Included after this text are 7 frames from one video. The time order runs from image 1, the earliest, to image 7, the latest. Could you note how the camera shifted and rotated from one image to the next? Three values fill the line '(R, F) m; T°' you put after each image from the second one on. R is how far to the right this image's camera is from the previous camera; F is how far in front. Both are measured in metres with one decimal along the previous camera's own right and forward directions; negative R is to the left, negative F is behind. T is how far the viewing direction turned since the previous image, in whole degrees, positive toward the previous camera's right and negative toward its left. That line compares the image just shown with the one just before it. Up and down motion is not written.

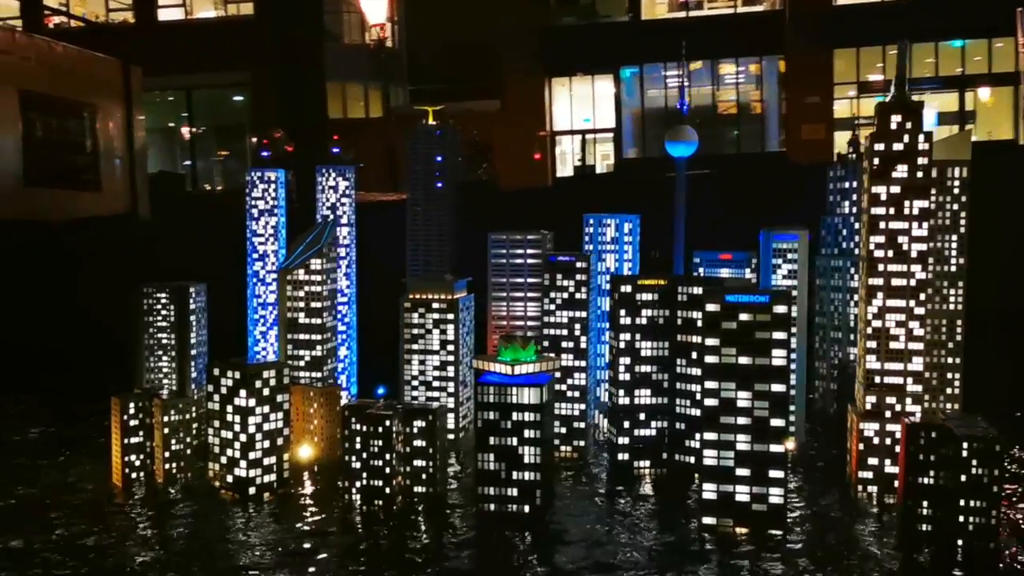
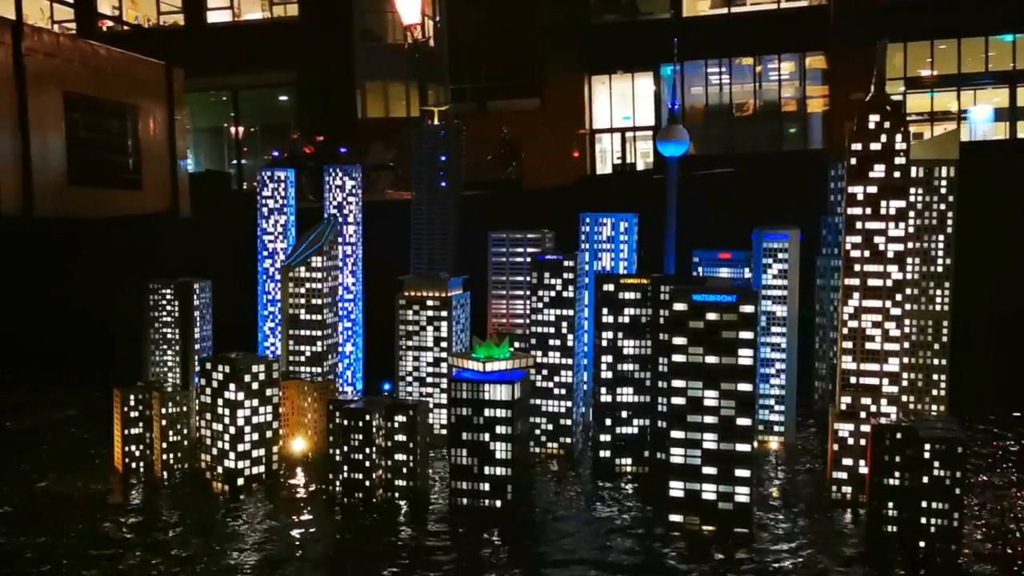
(+0.1, -0.1) m; 0°
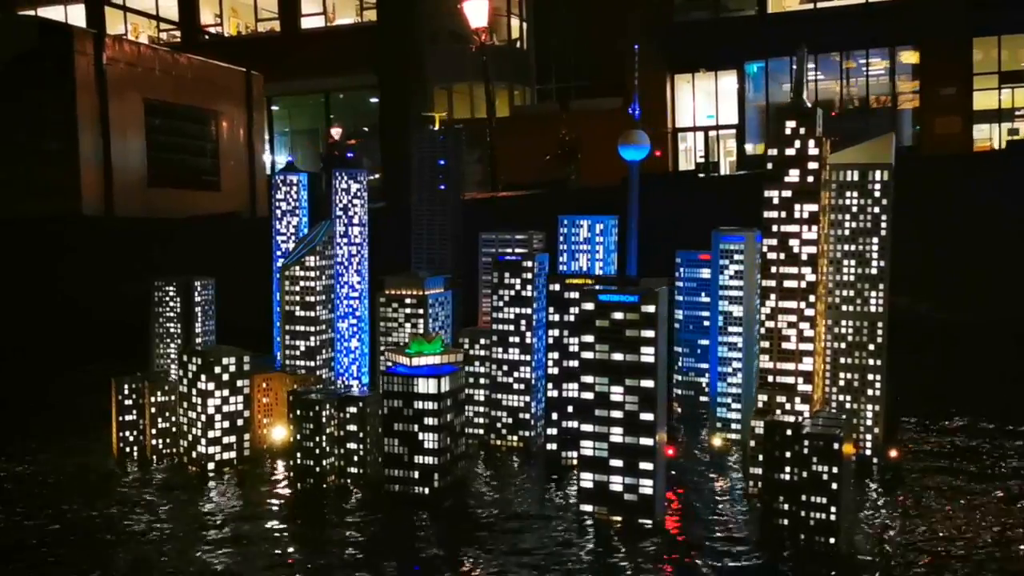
(+1.0, -0.3) m; -6°
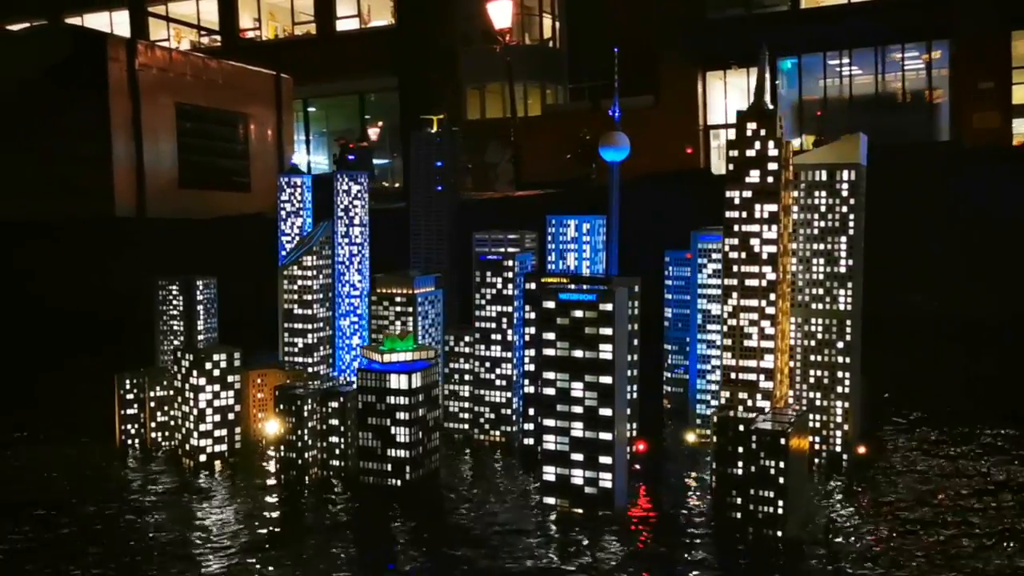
(+0.4, -0.2) m; -2°
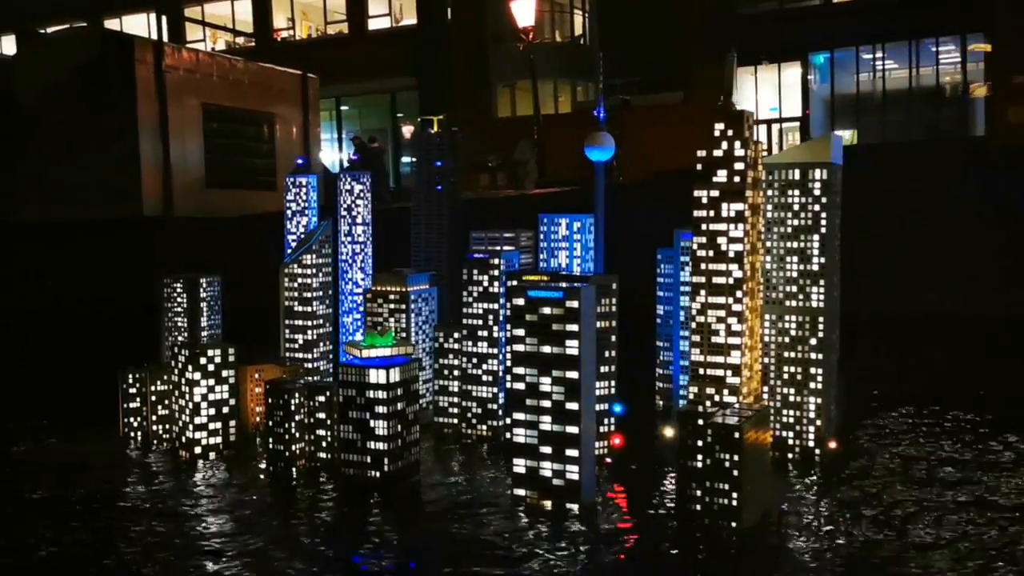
(+0.4, -0.1) m; -2°
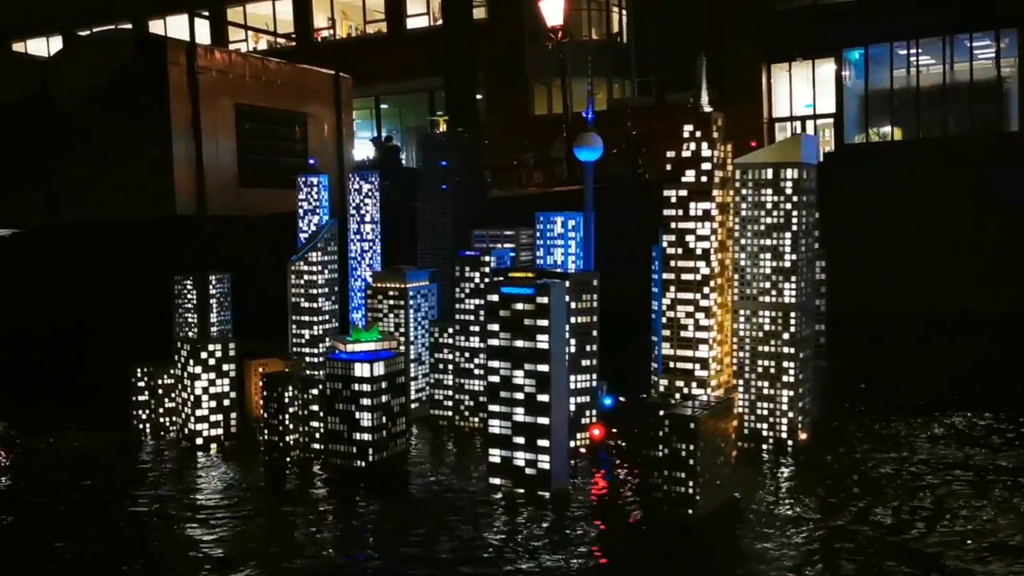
(+0.4, -0.2) m; -2°
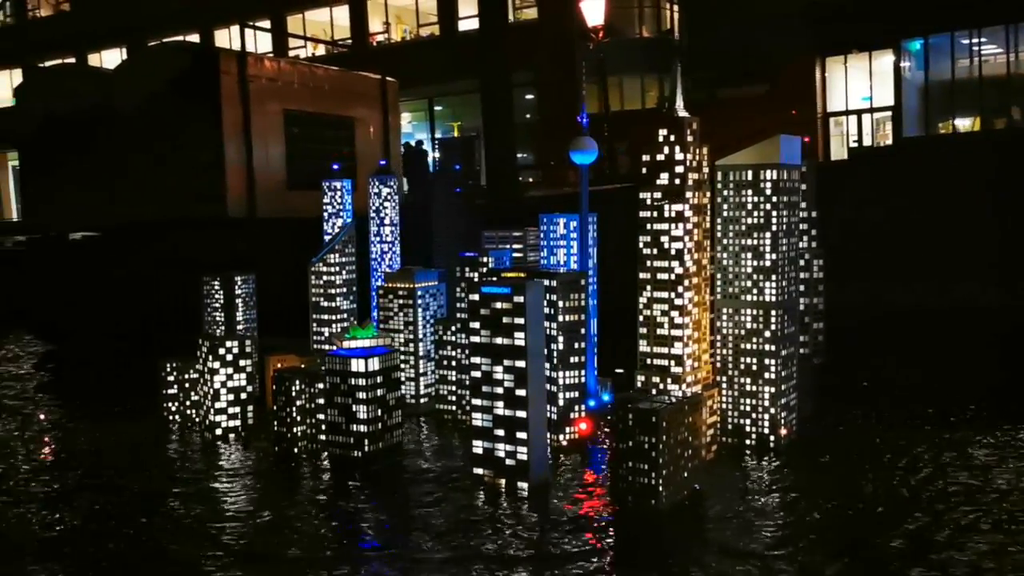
(+0.5, -0.2) m; -4°
